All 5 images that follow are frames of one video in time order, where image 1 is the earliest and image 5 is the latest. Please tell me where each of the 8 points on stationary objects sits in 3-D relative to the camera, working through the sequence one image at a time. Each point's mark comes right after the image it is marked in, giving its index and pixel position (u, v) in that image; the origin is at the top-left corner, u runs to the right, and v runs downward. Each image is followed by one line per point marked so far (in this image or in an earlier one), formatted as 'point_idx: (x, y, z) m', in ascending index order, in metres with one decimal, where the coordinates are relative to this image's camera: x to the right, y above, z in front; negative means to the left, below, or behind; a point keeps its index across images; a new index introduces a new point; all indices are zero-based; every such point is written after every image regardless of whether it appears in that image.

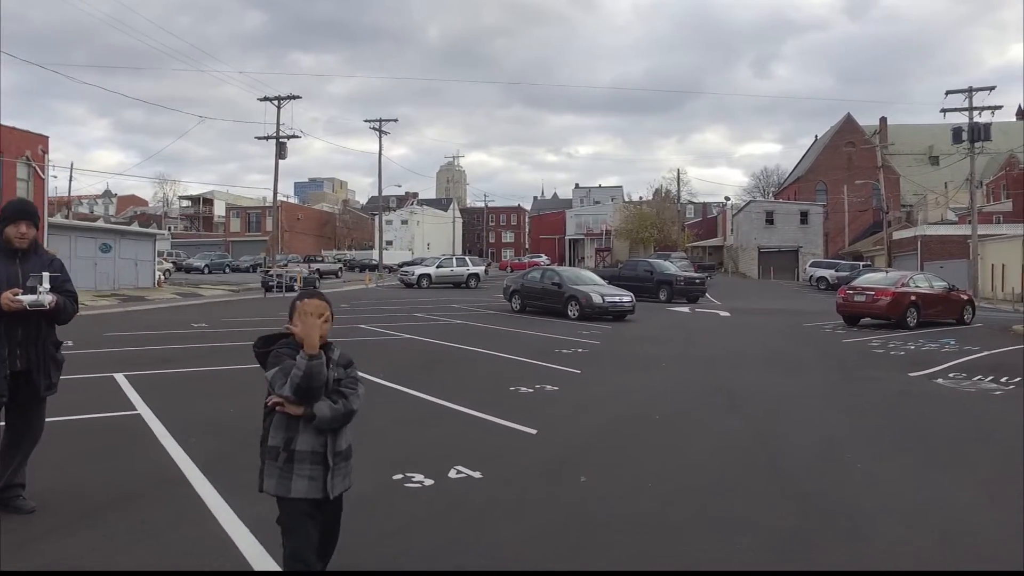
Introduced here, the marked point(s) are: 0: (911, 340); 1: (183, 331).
0: (+7.6, -1.0, +14.2) m
1: (-7.0, -1.0, +15.8) m
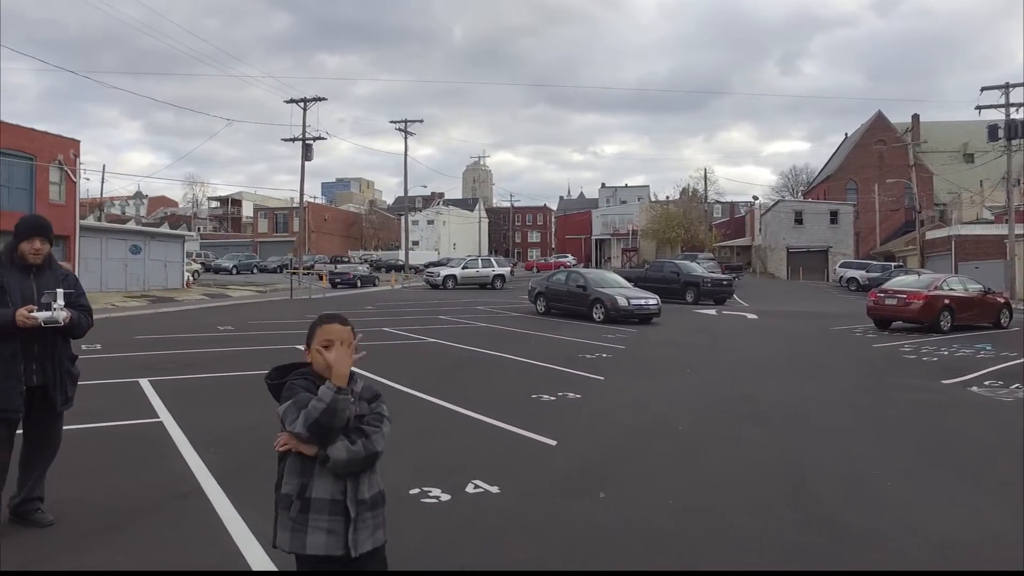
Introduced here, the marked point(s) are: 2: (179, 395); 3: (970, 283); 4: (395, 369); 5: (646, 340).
0: (+8.0, -1.0, +13.8) m
1: (-6.5, -1.0, +16.0) m
2: (-3.6, -1.2, +8.2) m
3: (+9.9, +0.1, +16.2) m
4: (-1.6, -1.2, +10.7) m
5: (+2.6, -1.0, +14.8) m
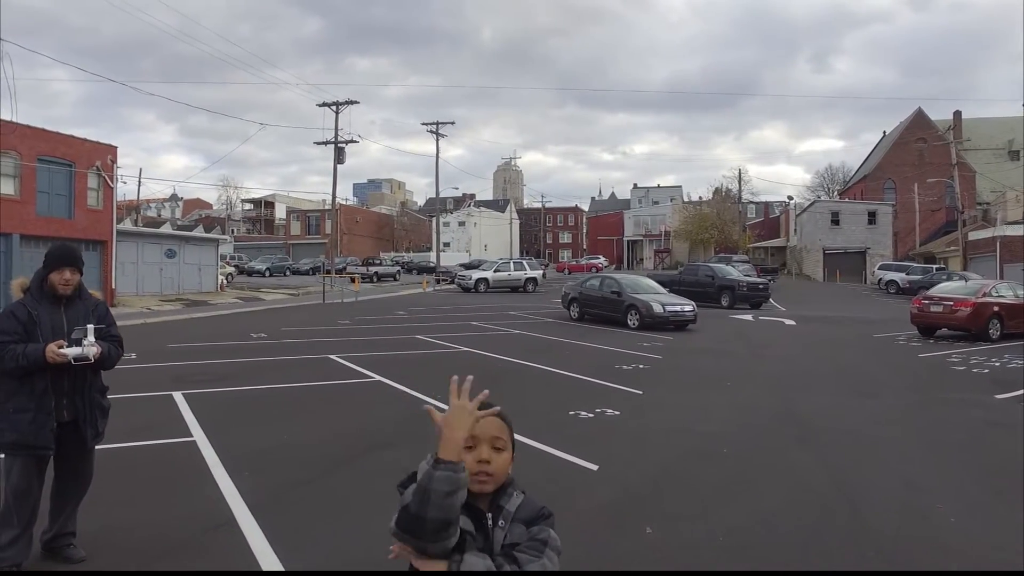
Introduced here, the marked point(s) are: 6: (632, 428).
0: (+8.6, -1.2, +13.3) m
1: (-5.8, -1.2, +16.1) m
2: (-3.2, -1.4, +8.1) m
3: (+10.6, 0.0, +15.6) m
4: (-1.1, -1.3, +10.6) m
5: (+3.3, -1.2, +14.5) m
6: (+1.3, -1.5, +8.7) m
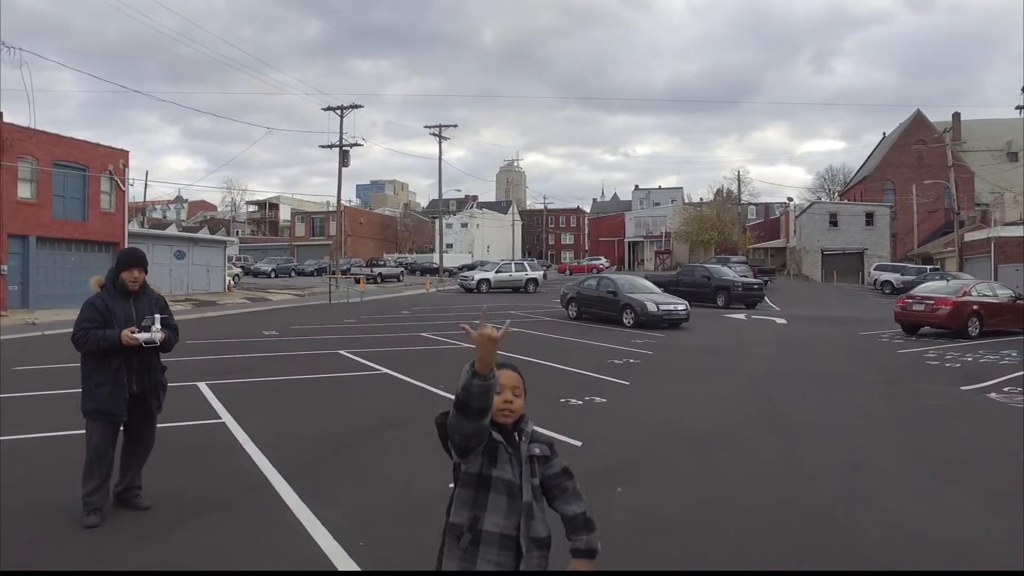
0: (+8.6, -1.2, +14.0) m
1: (-5.8, -1.2, +16.8) m
2: (-3.2, -1.4, +8.8) m
3: (+10.6, 0.0, +16.3) m
4: (-1.1, -1.3, +11.3) m
5: (+3.3, -1.2, +15.2) m
6: (+1.3, -1.5, +9.3) m
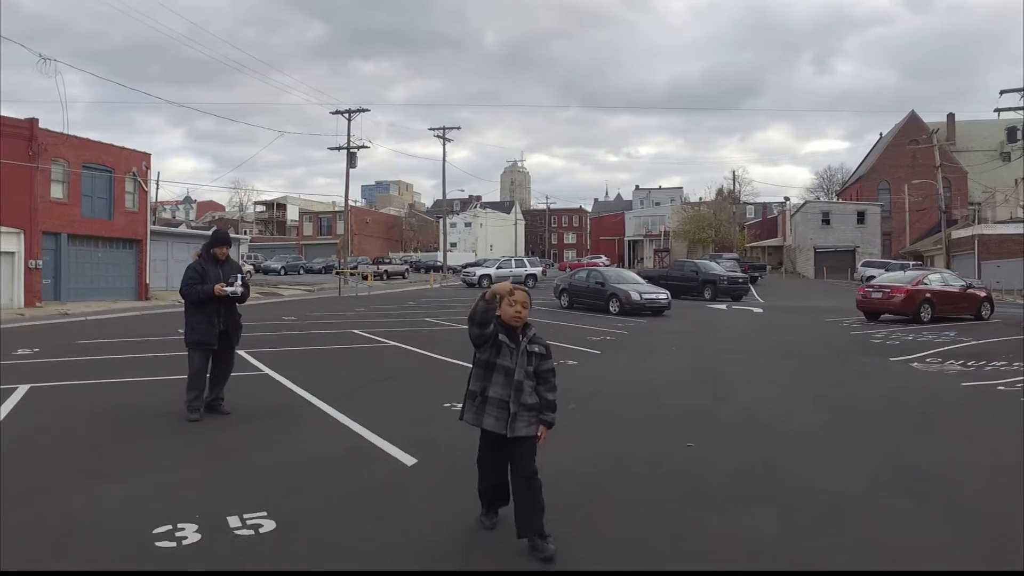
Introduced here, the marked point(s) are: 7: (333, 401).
0: (+8.5, -0.9, +15.5) m
1: (-5.9, -0.9, +18.4) m
2: (-3.4, -1.1, +10.5) m
3: (+10.5, +0.2, +17.8) m
4: (-1.3, -1.1, +12.9) m
5: (+3.1, -0.9, +16.8) m
6: (+1.2, -1.3, +11.0) m
7: (-2.0, -1.3, +8.3) m
